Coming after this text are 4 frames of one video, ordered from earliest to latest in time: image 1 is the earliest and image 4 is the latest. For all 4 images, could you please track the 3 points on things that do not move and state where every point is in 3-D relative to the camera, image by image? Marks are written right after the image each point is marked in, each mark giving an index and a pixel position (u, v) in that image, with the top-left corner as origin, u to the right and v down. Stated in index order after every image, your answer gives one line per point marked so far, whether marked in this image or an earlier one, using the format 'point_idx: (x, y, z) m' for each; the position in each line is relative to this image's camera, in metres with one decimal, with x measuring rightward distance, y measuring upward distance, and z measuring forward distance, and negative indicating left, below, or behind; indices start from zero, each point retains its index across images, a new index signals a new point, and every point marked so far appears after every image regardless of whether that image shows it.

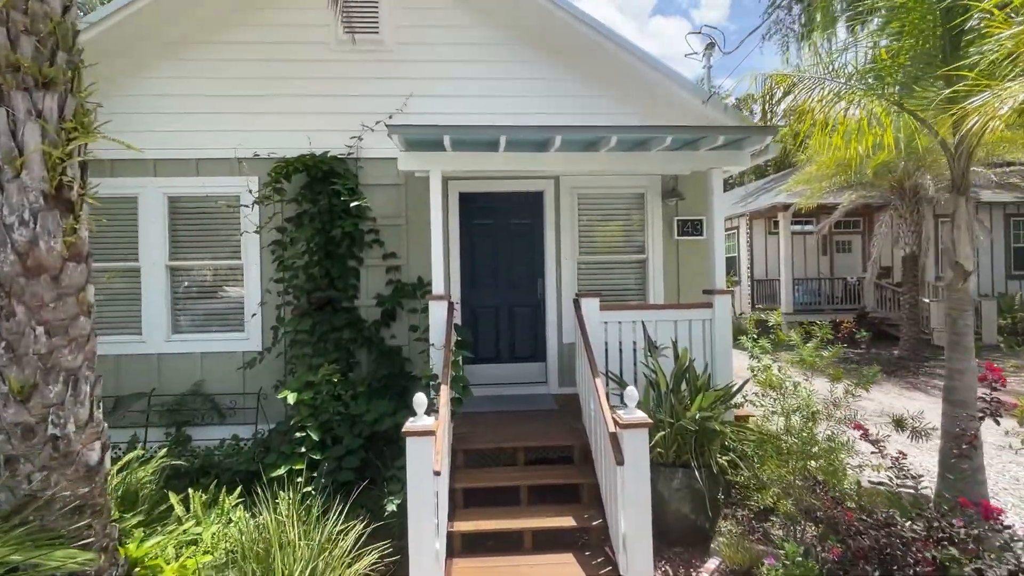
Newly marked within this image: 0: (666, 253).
0: (+2.2, +0.5, +6.6) m
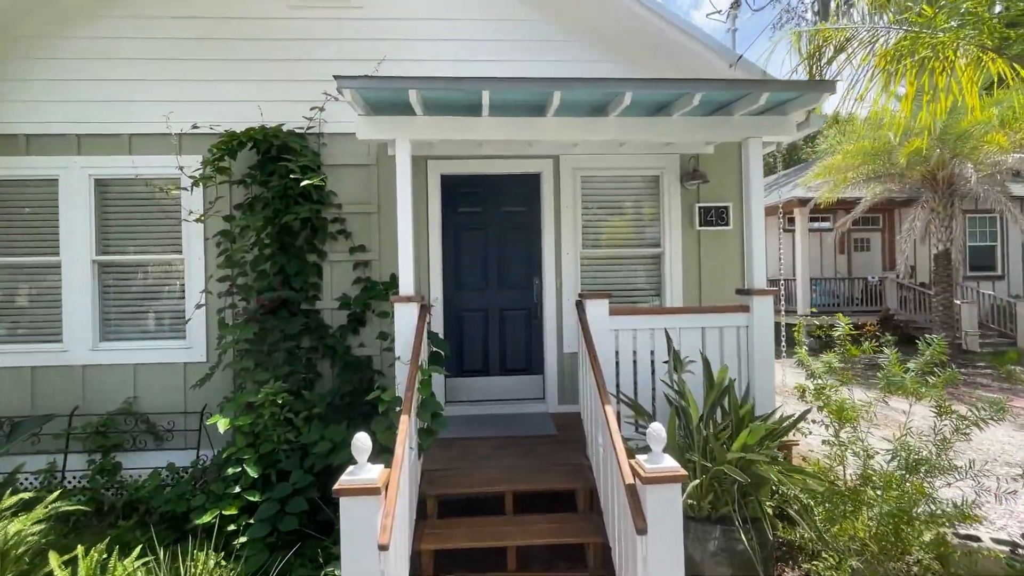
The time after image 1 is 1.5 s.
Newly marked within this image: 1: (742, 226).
0: (+2.1, +0.5, +5.6) m
1: (+2.7, +0.7, +5.6) m
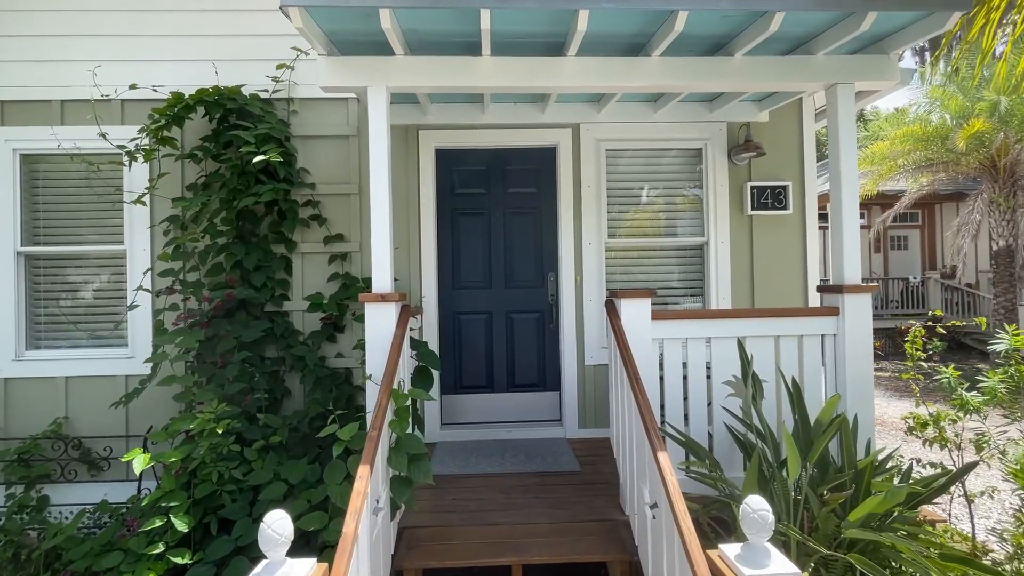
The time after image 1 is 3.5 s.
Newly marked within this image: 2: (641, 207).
0: (+2.1, +0.5, +4.5) m
1: (+2.8, +0.8, +4.6) m
2: (+1.3, +0.8, +4.6) m
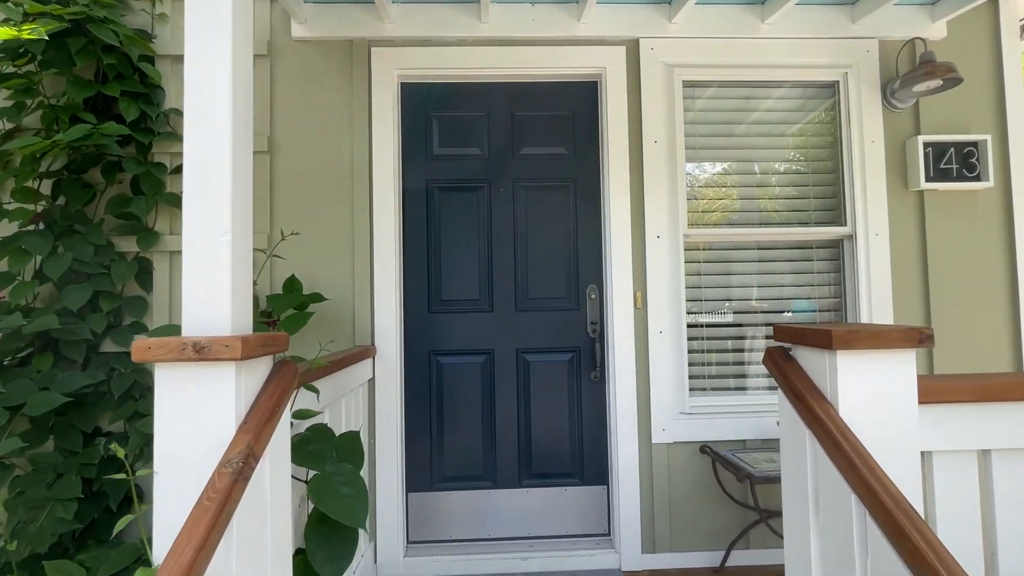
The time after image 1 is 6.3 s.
0: (+2.2, +0.4, +2.7) m
1: (+2.9, +0.6, +2.8) m
2: (+1.3, +0.6, +2.8) m
